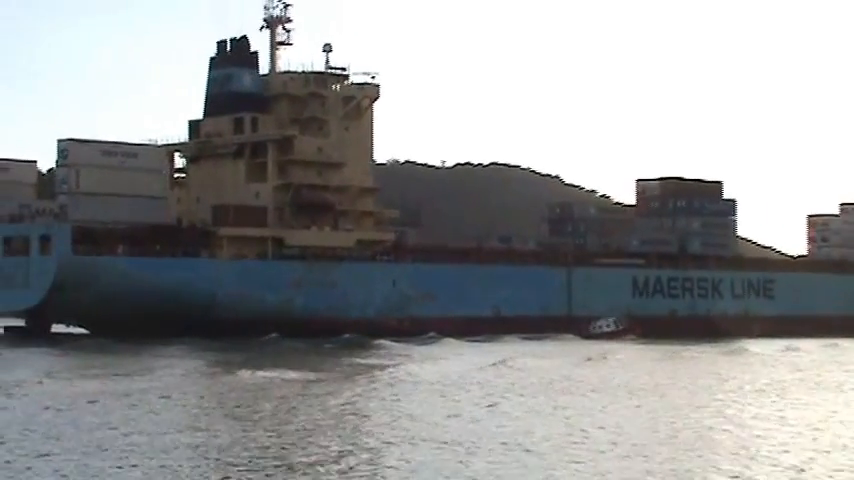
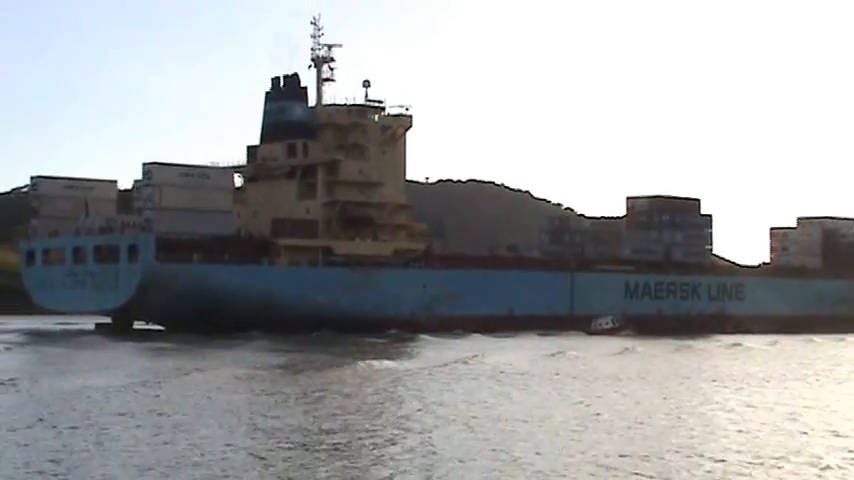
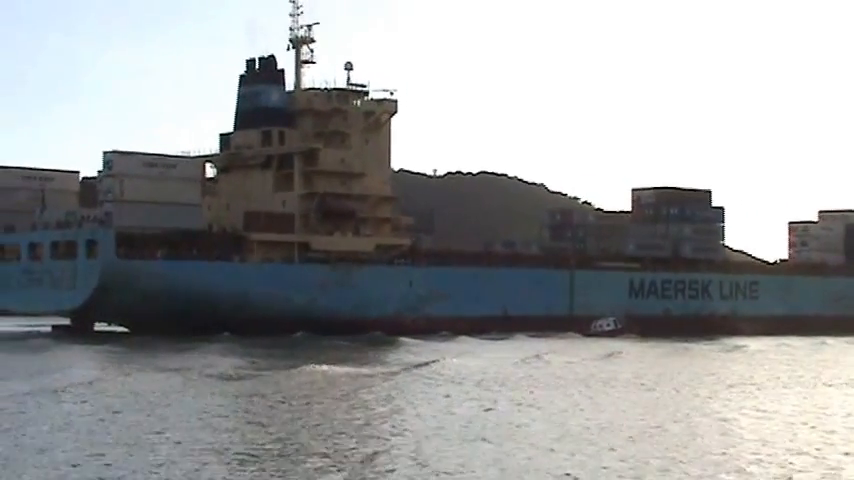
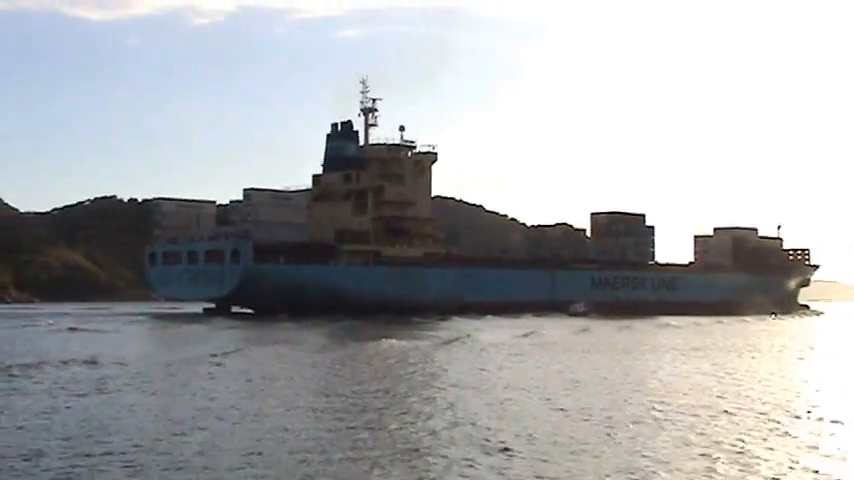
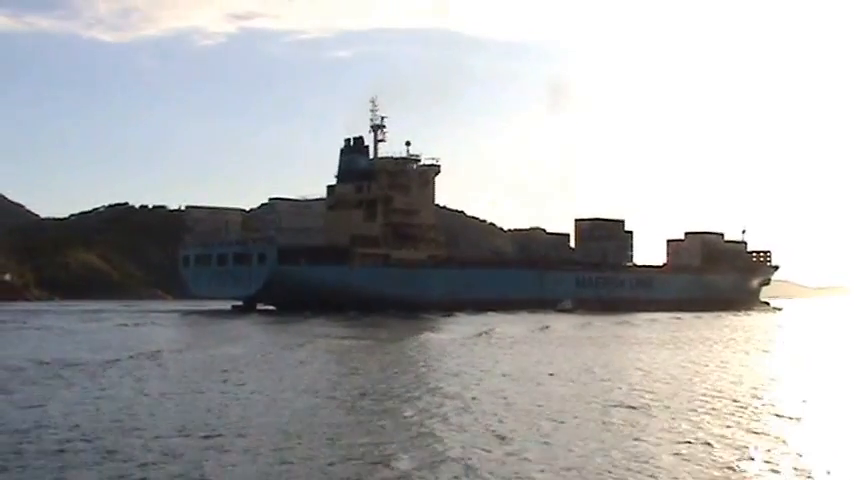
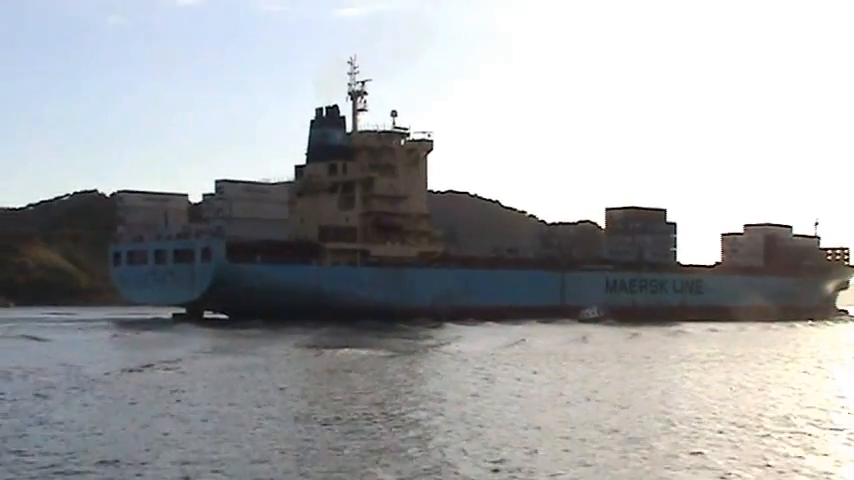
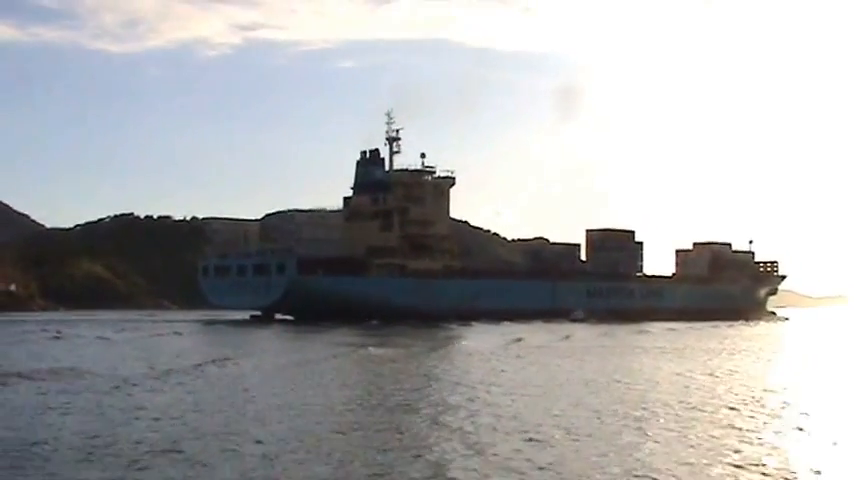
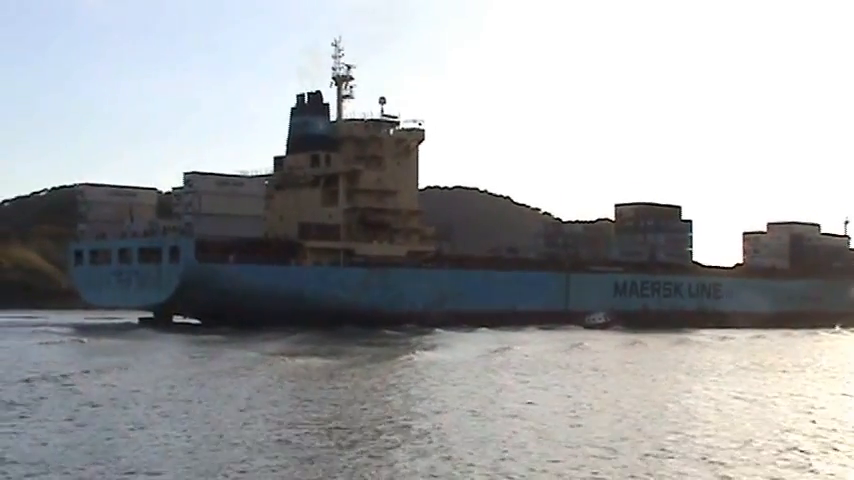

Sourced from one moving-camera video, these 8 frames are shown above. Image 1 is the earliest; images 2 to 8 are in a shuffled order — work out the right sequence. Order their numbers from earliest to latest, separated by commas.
3, 2, 8, 6, 4, 5, 7
